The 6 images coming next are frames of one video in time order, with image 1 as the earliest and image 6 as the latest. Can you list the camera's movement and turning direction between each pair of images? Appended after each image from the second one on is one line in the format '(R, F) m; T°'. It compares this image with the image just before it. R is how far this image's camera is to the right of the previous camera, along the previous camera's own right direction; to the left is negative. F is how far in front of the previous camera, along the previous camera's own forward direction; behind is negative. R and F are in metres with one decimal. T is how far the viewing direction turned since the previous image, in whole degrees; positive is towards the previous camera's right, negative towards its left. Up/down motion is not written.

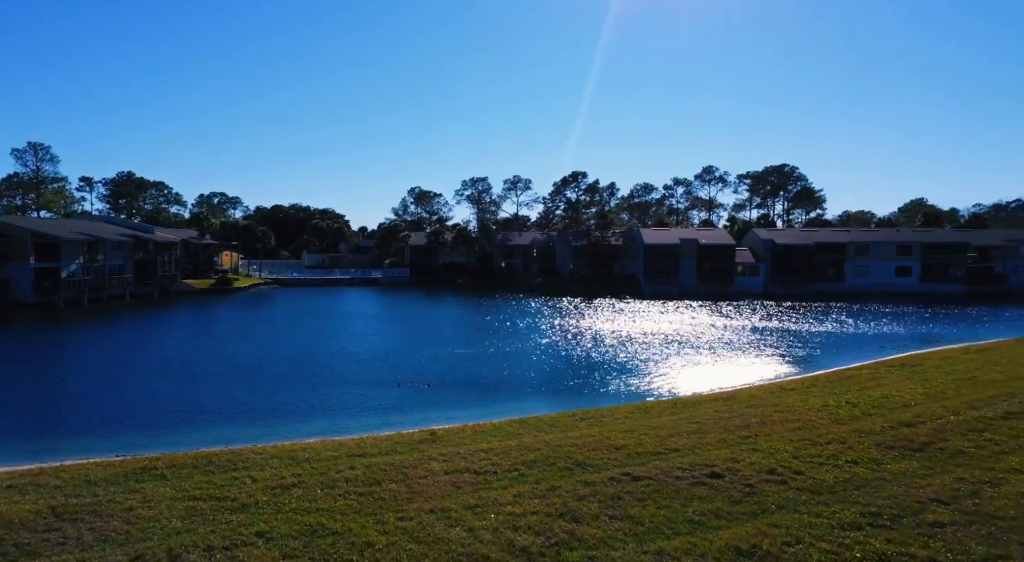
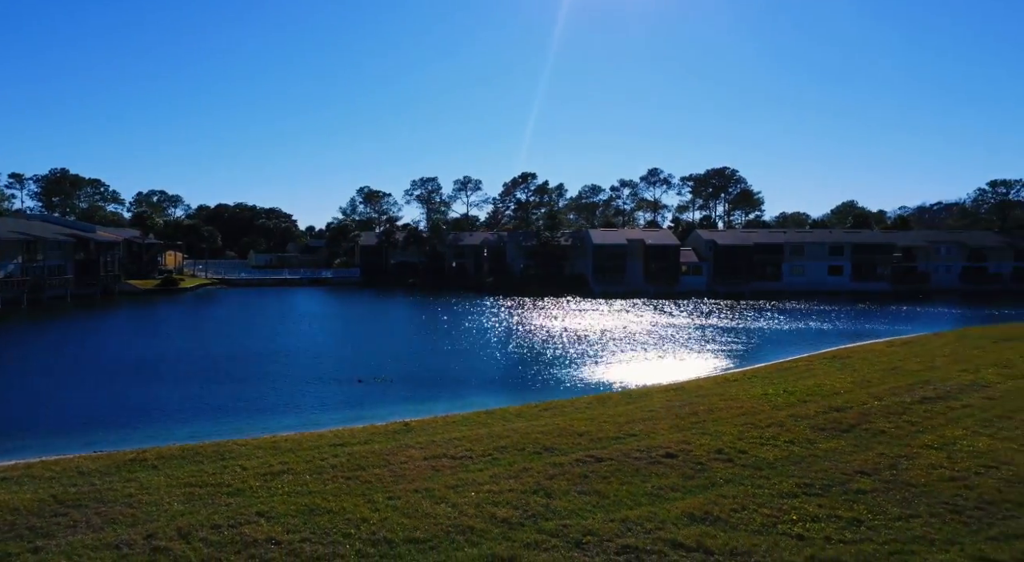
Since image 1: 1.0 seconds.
(-0.3, -0.7) m; +4°
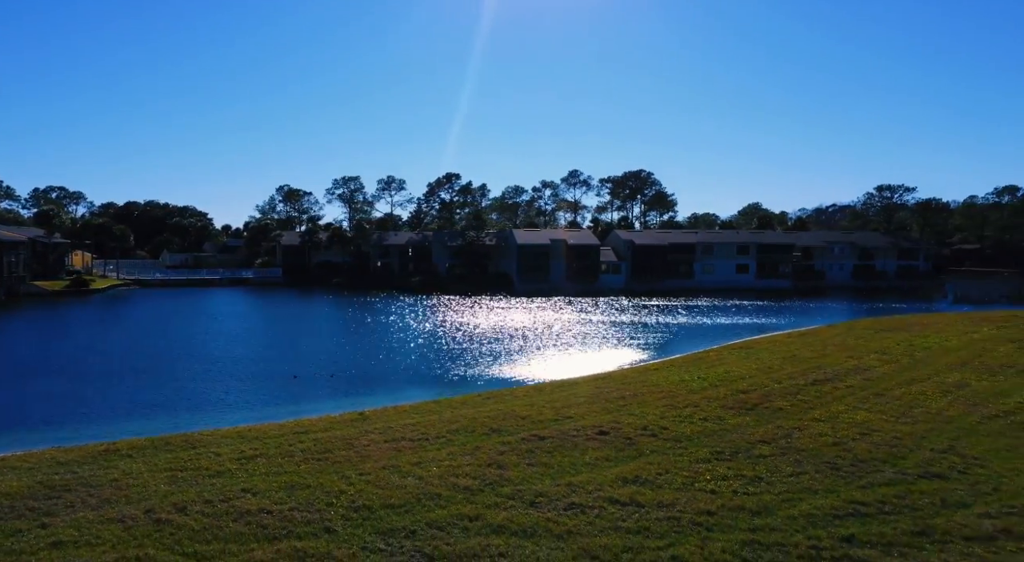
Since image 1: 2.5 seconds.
(-0.4, -1.1) m; +6°
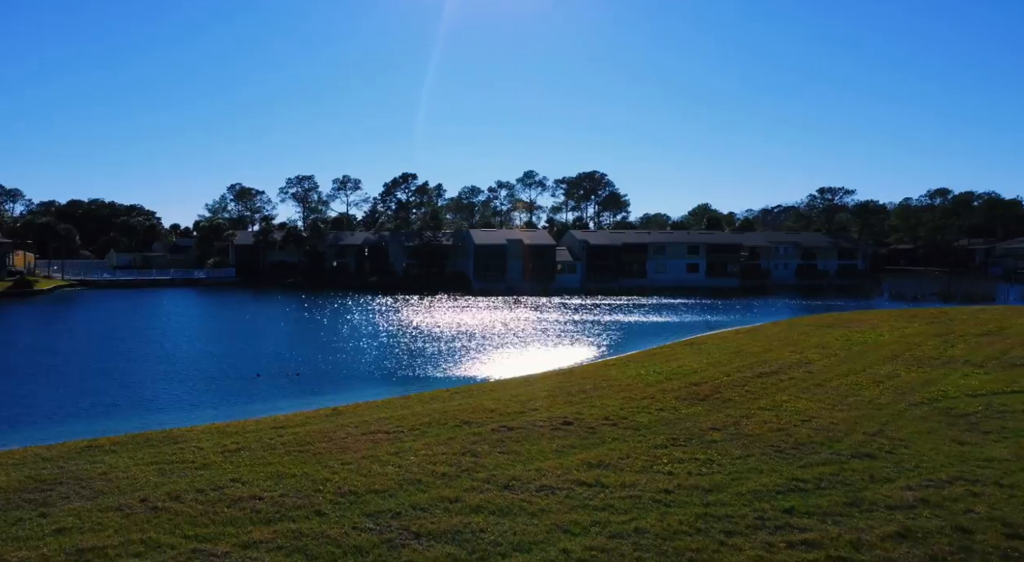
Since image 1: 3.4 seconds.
(-0.2, -0.6) m; +4°
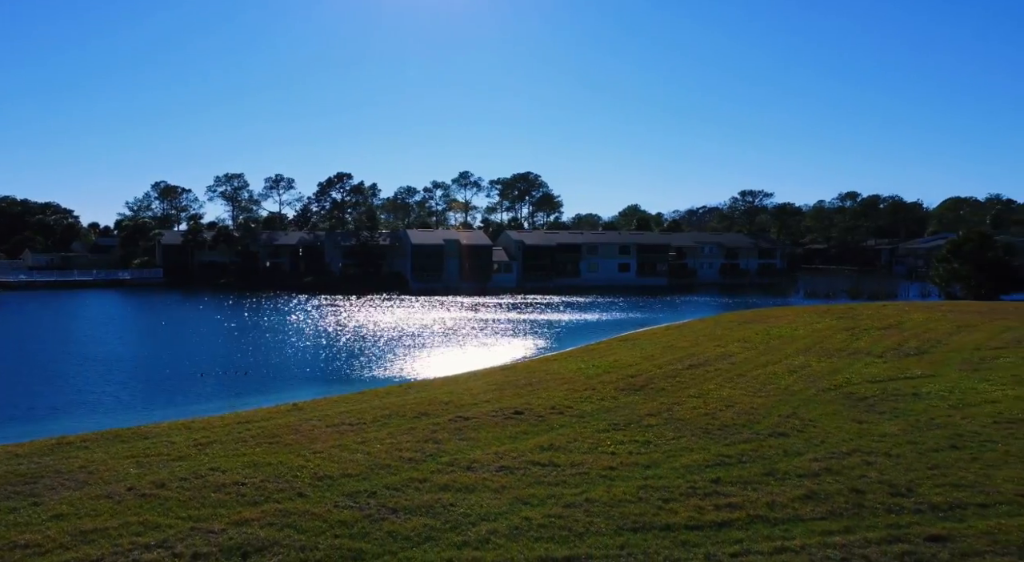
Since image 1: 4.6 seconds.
(-0.4, -0.9) m; +5°
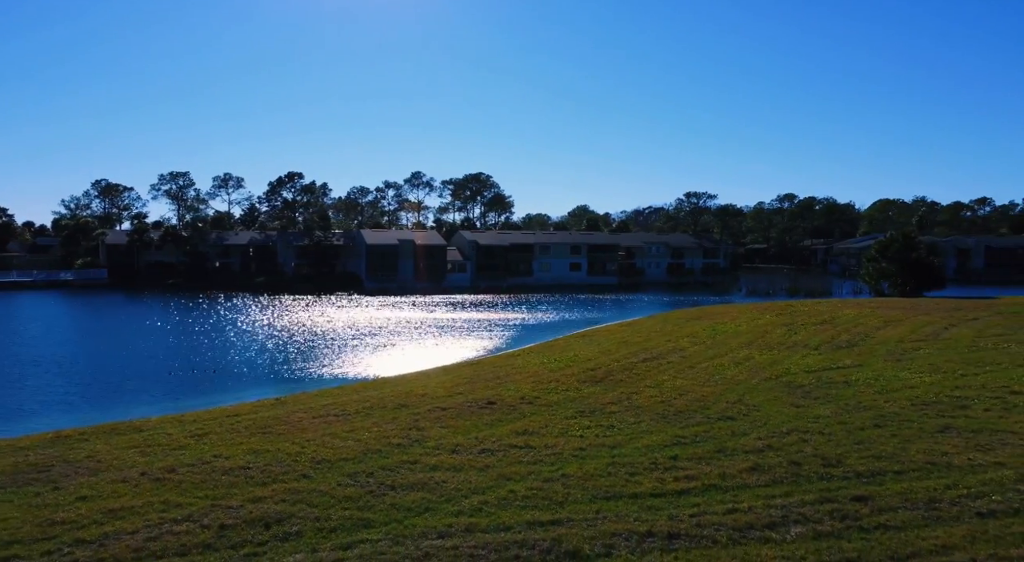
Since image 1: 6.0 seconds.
(-0.5, -1.0) m; +4°
